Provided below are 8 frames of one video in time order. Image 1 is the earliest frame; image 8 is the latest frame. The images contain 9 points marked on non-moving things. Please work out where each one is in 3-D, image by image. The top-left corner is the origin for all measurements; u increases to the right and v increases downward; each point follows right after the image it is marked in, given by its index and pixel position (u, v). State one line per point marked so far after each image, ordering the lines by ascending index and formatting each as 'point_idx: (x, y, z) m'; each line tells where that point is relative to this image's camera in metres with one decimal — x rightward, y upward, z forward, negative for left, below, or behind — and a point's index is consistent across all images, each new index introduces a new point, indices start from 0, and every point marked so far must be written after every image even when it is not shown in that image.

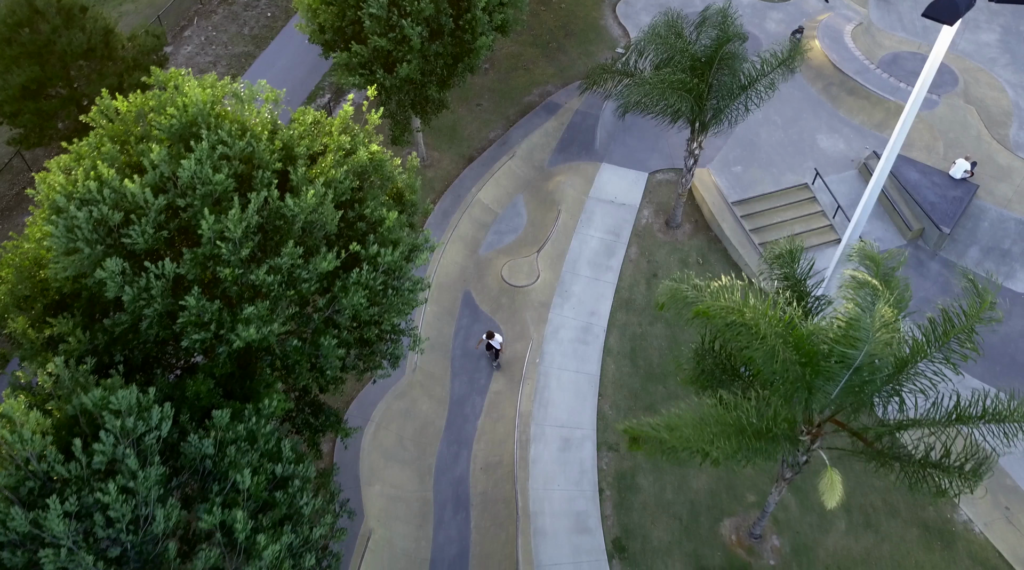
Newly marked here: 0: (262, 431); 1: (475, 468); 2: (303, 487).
0: (-3.7, -2.0, +12.0) m
1: (-0.9, -4.5, +19.5) m
2: (-3.1, -2.9, +12.3) m
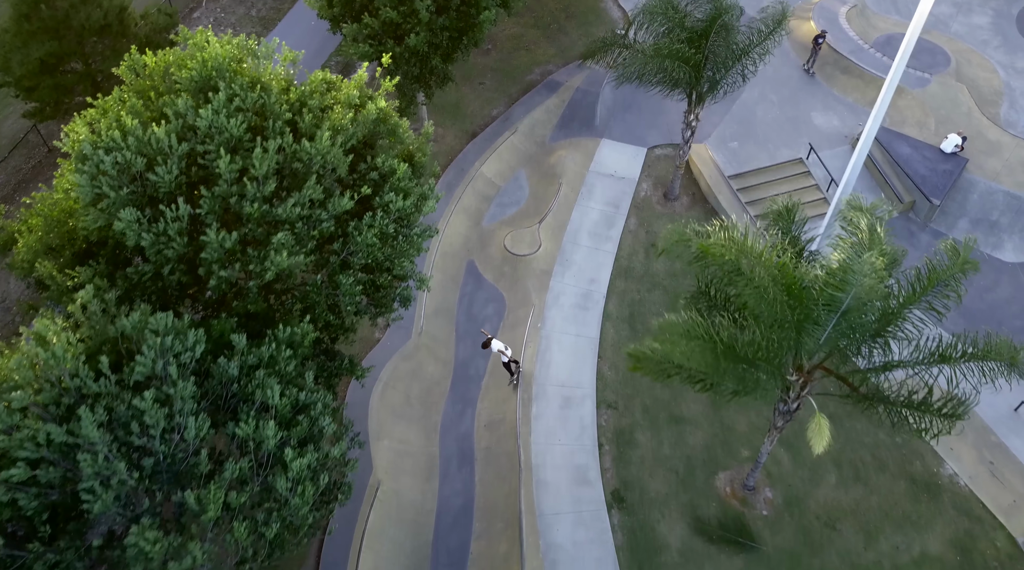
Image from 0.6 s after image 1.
0: (-3.7, -1.1, +12.8) m
1: (-0.8, -3.6, +20.3) m
2: (-3.1, -2.0, +13.0) m
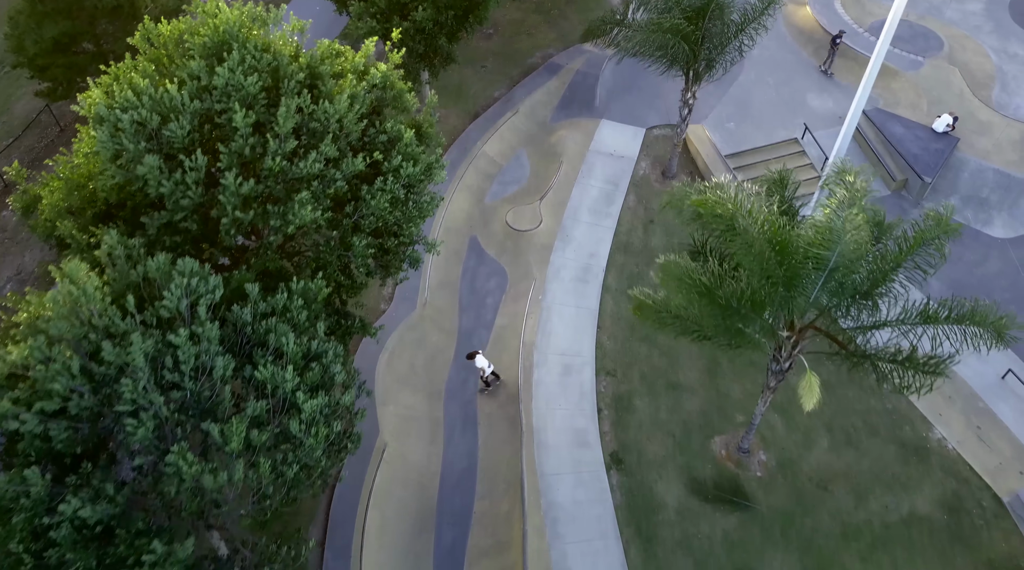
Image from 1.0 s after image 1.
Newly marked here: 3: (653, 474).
0: (-3.6, -0.4, +13.4) m
1: (-0.8, -2.8, +20.9) m
2: (-3.0, -1.2, +13.6) m
3: (+3.4, -4.5, +19.1) m
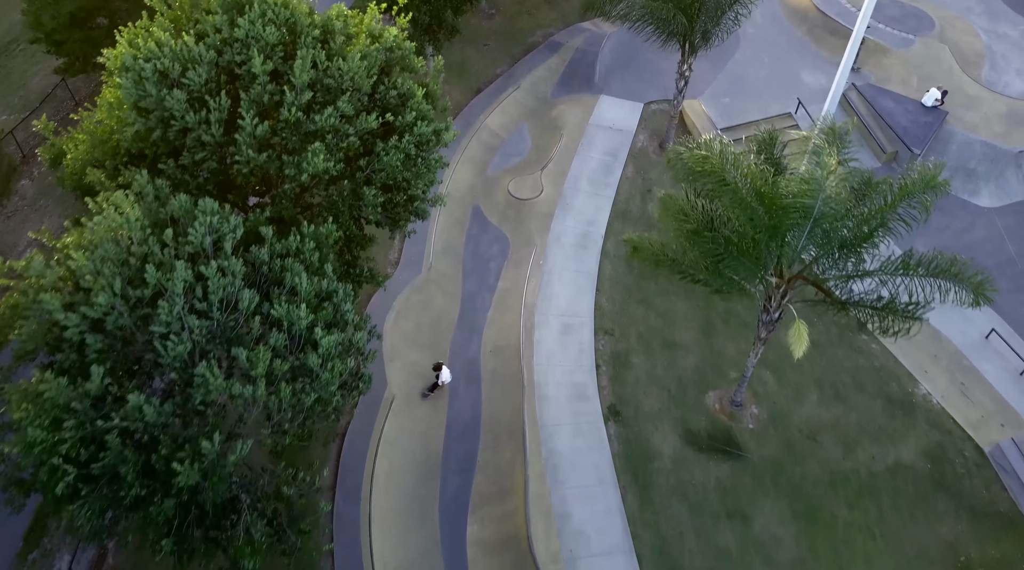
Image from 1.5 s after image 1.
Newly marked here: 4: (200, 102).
0: (-3.6, +0.6, +14.2) m
1: (-0.7, -1.8, +21.7) m
2: (-3.0, -0.2, +14.4) m
3: (+3.4, -3.5, +19.9) m
4: (-5.7, +3.3, +14.5) m
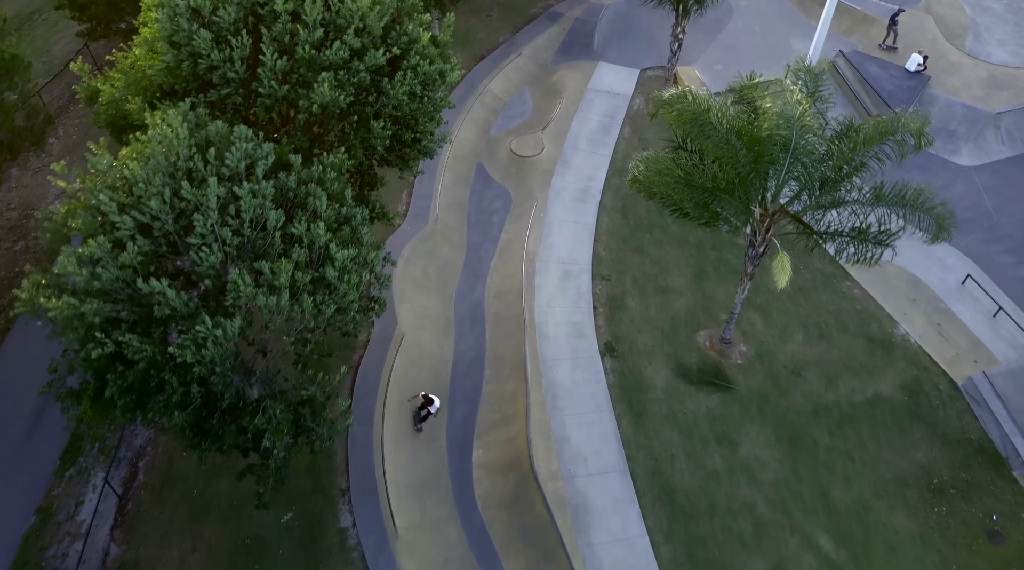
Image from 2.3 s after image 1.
0: (-3.5, +2.1, +15.4) m
1: (-0.7, -0.3, +23.0) m
2: (-2.9, +1.2, +15.7) m
3: (+3.5, -2.0, +21.2) m
4: (-5.6, +4.8, +15.8) m
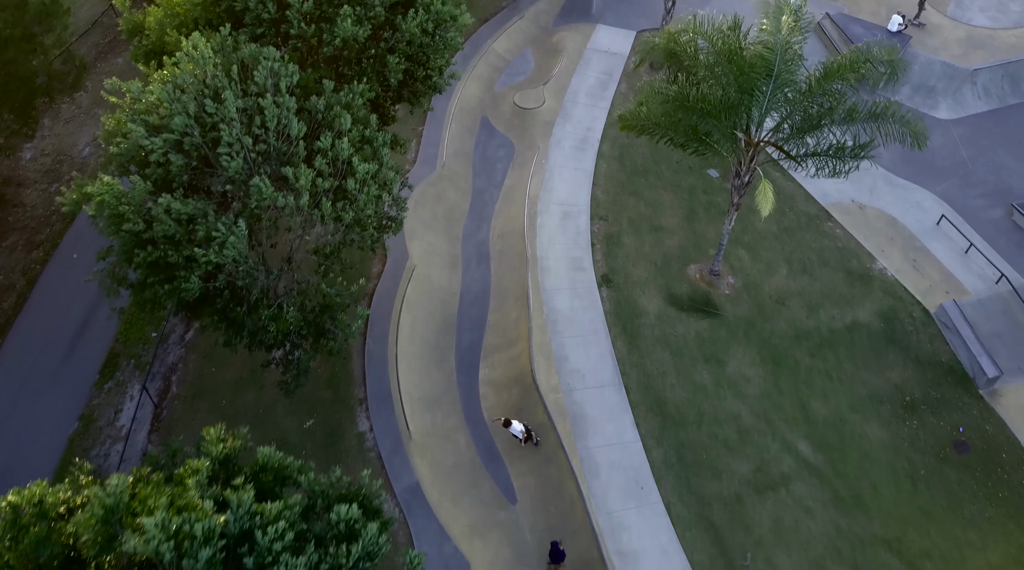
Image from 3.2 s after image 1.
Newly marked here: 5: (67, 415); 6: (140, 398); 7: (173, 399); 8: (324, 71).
0: (-3.4, +3.9, +17.0) m
1: (-0.6, +1.6, +24.6) m
2: (-2.8, +3.1, +17.3) m
3: (+3.6, -0.1, +22.7) m
4: (-5.5, +6.6, +17.3) m
5: (-11.0, -3.3, +19.7) m
6: (-9.2, -2.8, +19.8) m
7: (-8.5, -2.8, +19.9) m
8: (-4.1, +4.7, +17.6) m
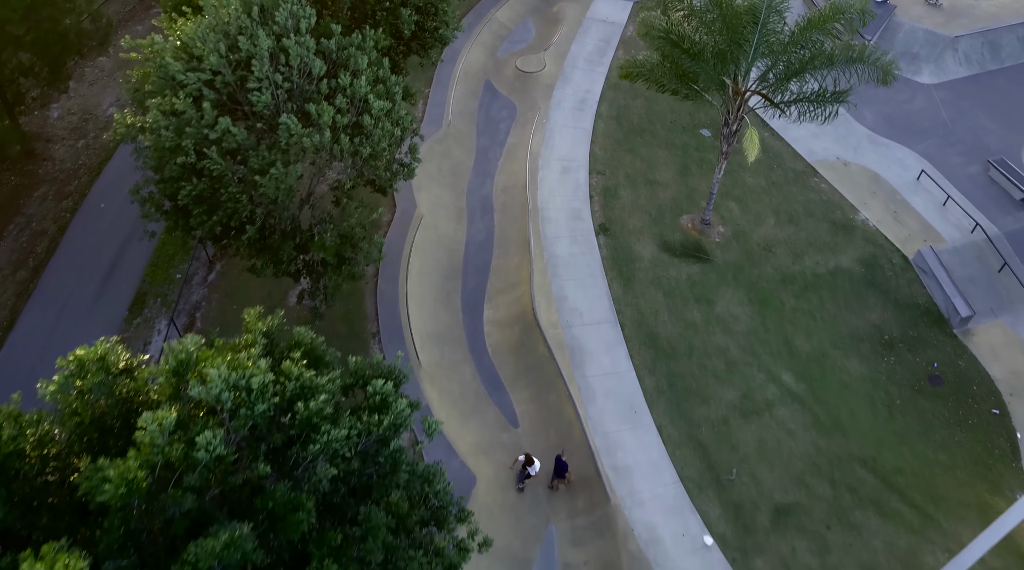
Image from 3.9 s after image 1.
0: (-3.3, +5.5, +18.4) m
1: (-0.5, +3.2, +25.9) m
2: (-2.7, +4.6, +18.6) m
3: (+3.7, +1.4, +24.1) m
4: (-5.4, +8.2, +18.7) m
5: (-10.9, -1.7, +21.1) m
6: (-9.2, -1.2, +21.2) m
7: (-8.4, -1.3, +21.3) m
8: (-4.0, +6.2, +19.0) m
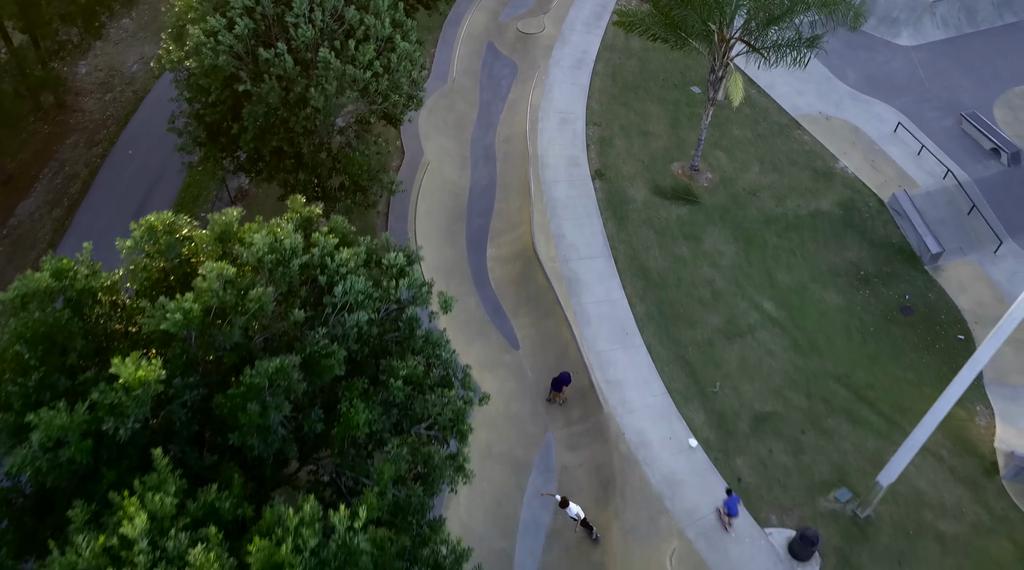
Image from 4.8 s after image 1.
0: (-3.3, +7.3, +20.0) m
1: (-0.4, +5.0, +27.6) m
2: (-2.7, +6.5, +20.3) m
3: (+3.7, +3.3, +25.8) m
4: (-5.4, +10.0, +20.3) m
5: (-10.9, +0.2, +22.8) m
6: (-9.1, +0.6, +22.9) m
7: (-8.4, +0.6, +23.0) m
8: (-4.0, +8.1, +20.6) m
